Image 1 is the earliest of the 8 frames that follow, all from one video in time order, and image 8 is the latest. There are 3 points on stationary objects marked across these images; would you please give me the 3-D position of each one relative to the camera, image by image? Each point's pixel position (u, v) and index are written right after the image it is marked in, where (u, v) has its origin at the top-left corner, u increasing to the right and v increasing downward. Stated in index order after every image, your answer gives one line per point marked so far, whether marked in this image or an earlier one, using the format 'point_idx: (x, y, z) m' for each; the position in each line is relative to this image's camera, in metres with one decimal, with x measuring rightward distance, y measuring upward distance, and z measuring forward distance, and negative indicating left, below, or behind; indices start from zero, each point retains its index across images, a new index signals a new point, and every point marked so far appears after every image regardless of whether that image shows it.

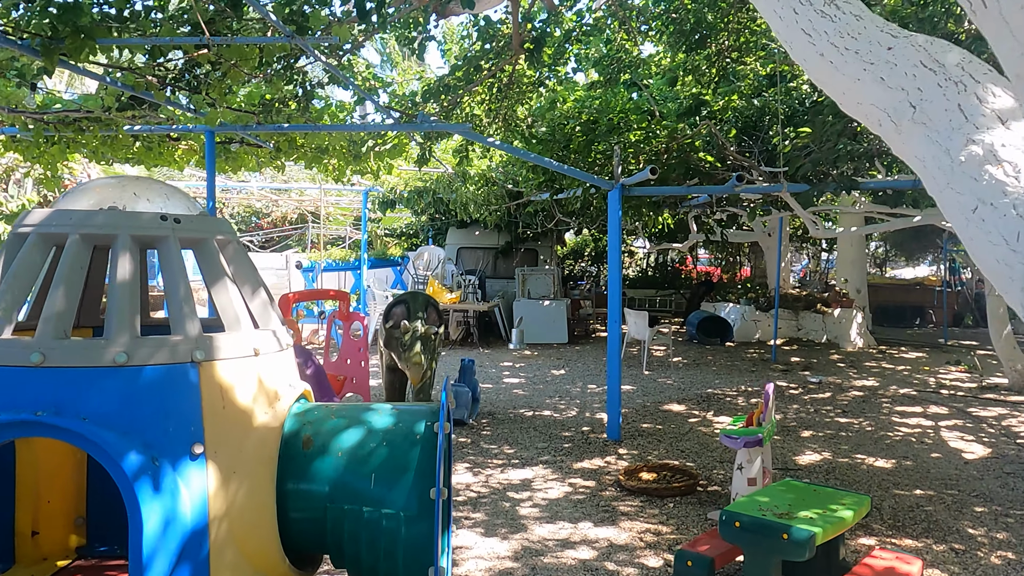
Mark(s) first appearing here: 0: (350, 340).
0: (-1.3, -0.4, +6.1) m
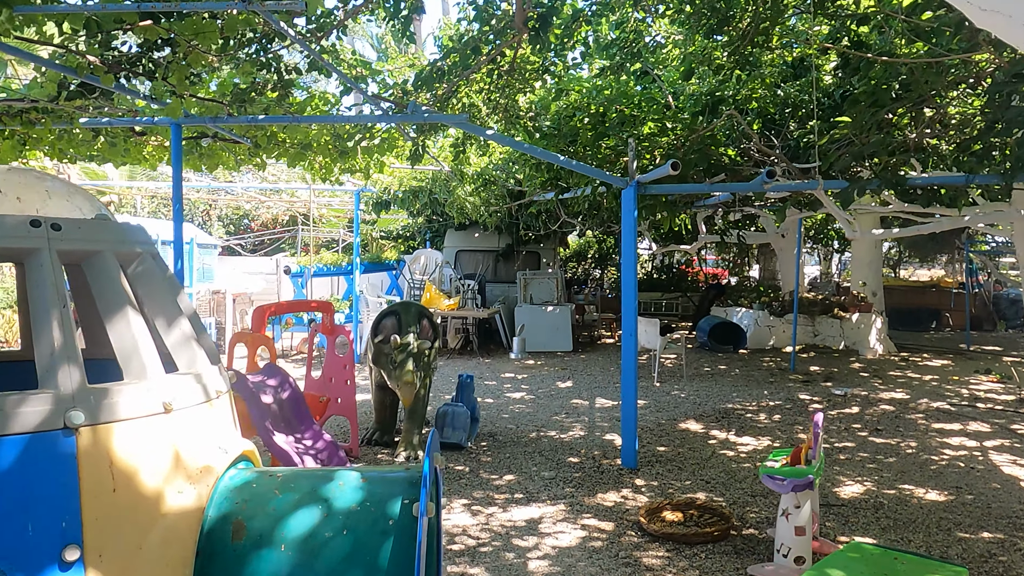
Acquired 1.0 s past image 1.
0: (-1.3, -0.5, +5.5) m
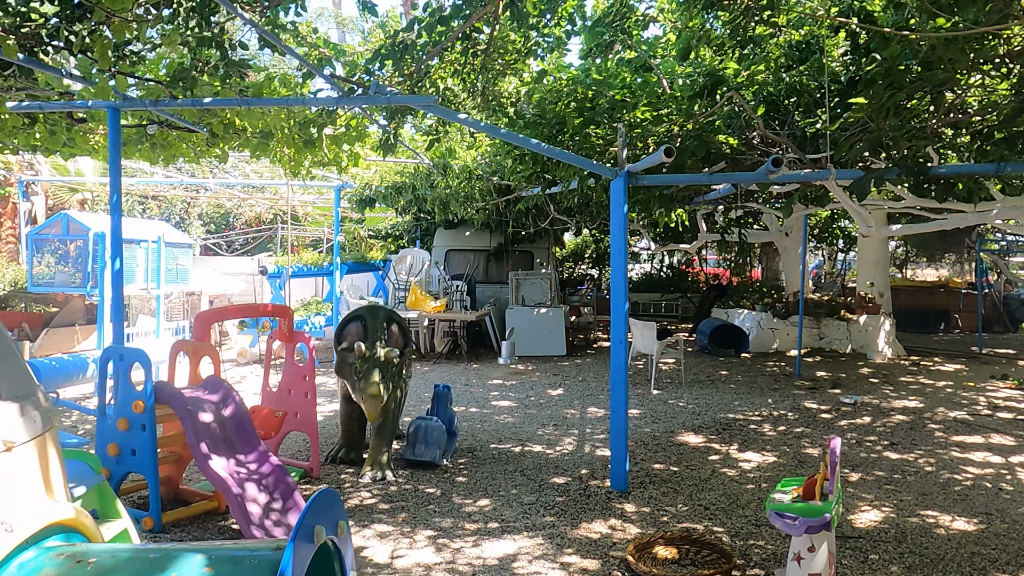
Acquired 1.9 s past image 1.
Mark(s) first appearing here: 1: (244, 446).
0: (-1.4, -0.5, +5.0) m
1: (-1.4, -0.8, +4.0) m
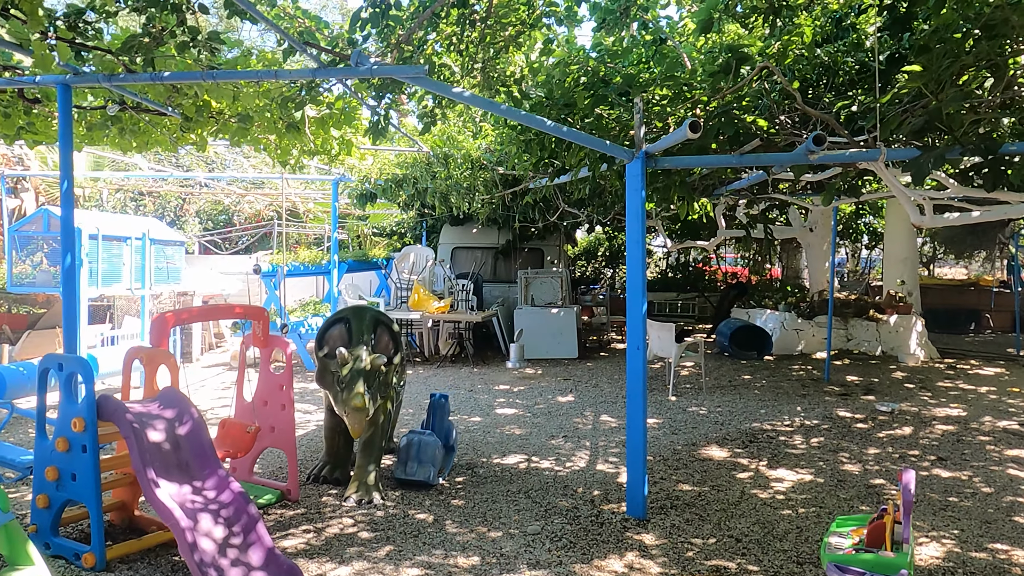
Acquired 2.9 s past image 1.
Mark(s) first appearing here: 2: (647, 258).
0: (-1.4, -0.5, +4.4) m
1: (-1.4, -0.8, +3.5) m
2: (+0.7, +0.2, +4.0) m
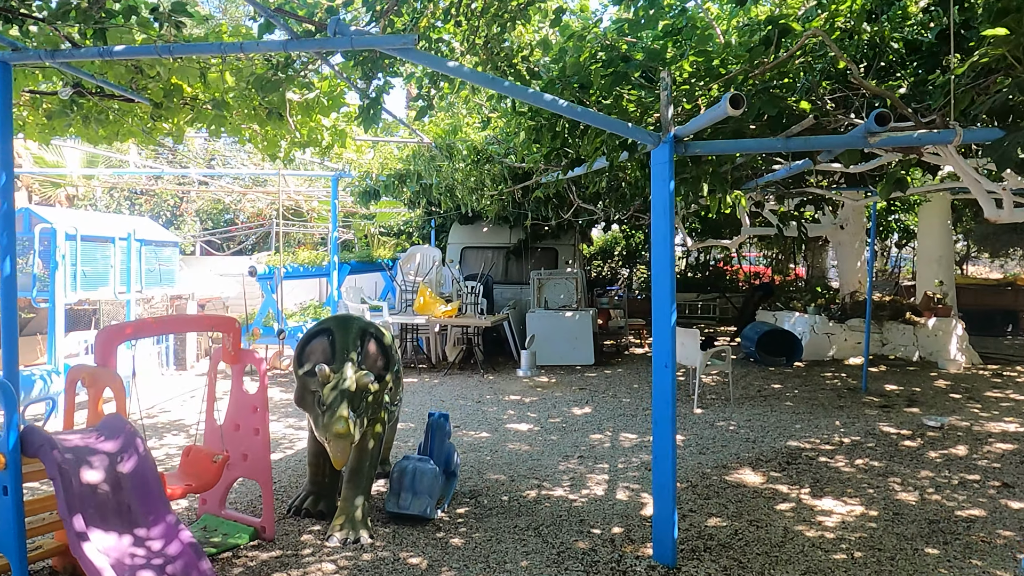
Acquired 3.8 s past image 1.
0: (-1.3, -0.5, +3.9) m
1: (-1.4, -0.9, +2.9) m
2: (+0.7, +0.1, +3.4) m
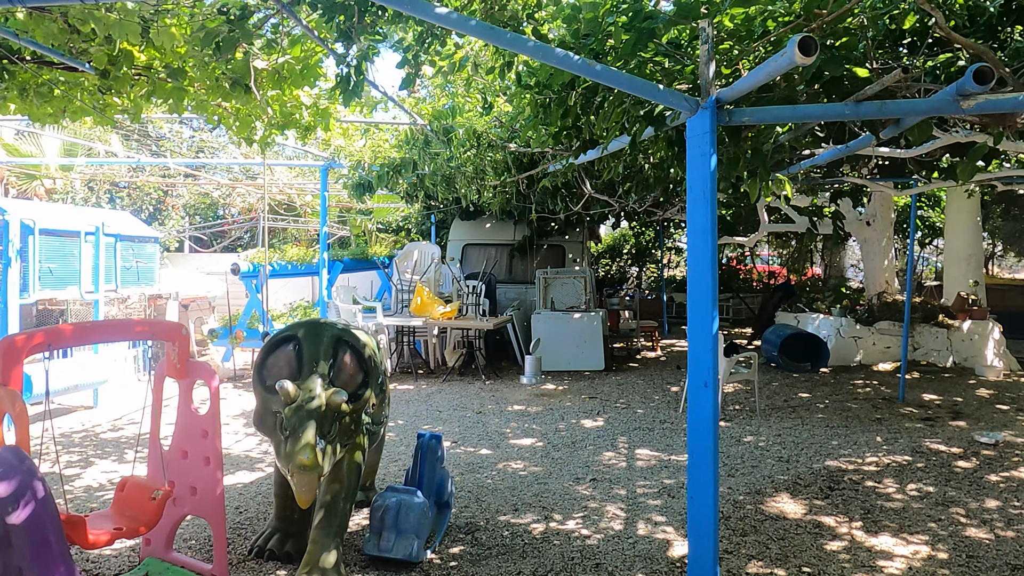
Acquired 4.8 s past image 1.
0: (-1.3, -0.5, +3.2) m
1: (-1.4, -0.9, +2.3) m
2: (+0.7, +0.1, +2.8) m
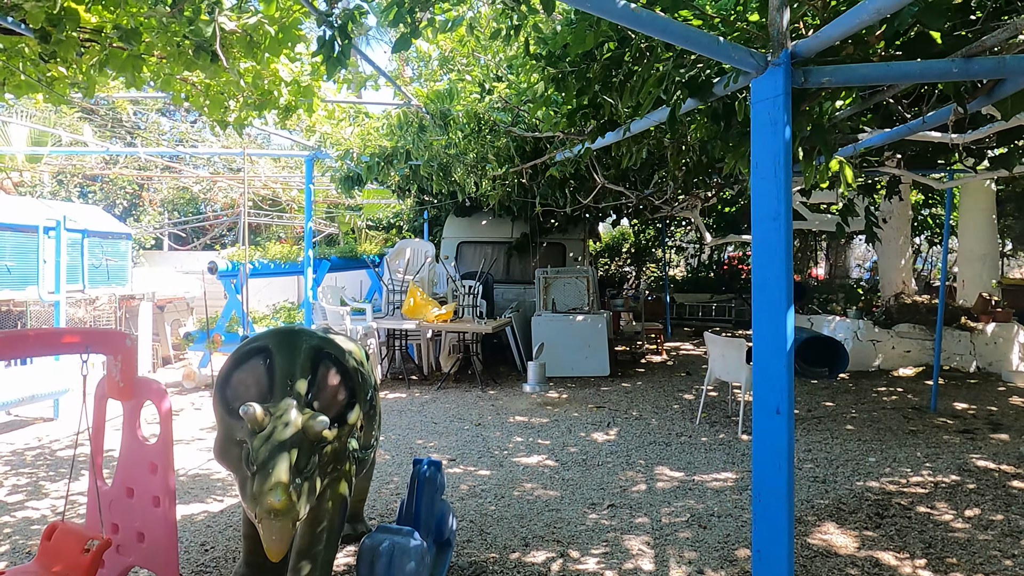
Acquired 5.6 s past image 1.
0: (-1.3, -0.5, +2.6) m
1: (-1.3, -0.9, +1.7) m
2: (+0.8, +0.1, +2.2) m
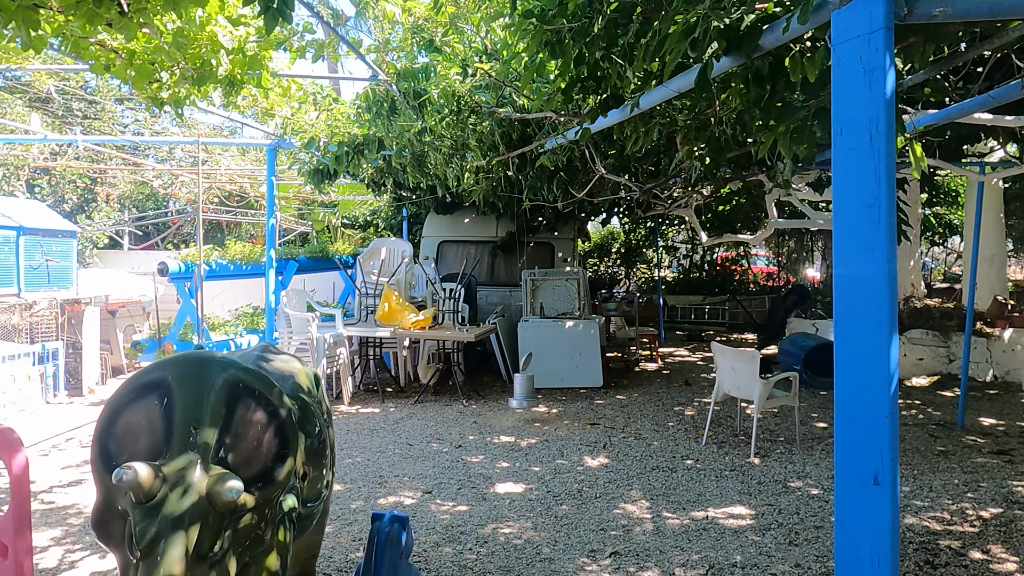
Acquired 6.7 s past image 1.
0: (-1.3, -0.6, +1.9) m
1: (-1.3, -0.9, +1.0) m
2: (+0.8, +0.1, +1.5) m
